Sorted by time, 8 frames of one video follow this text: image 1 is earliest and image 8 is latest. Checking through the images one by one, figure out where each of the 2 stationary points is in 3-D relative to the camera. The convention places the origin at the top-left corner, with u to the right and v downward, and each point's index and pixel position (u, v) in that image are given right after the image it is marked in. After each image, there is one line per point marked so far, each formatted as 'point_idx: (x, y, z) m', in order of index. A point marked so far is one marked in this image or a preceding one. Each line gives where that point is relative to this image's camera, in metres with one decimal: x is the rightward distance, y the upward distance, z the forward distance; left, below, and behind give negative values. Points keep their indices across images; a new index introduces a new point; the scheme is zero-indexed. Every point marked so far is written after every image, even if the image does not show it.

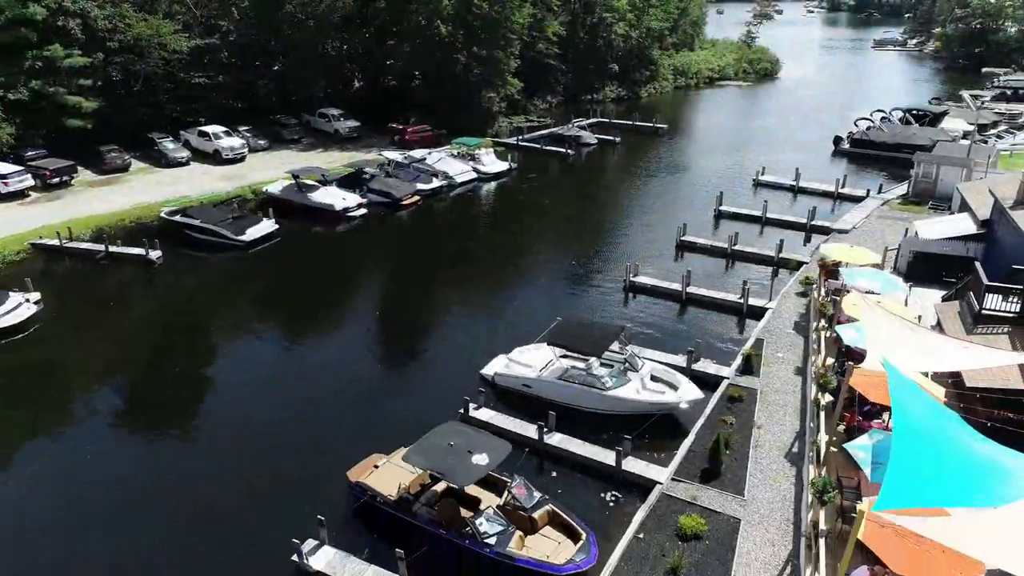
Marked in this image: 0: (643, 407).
0: (+3.5, -3.2, +18.3) m
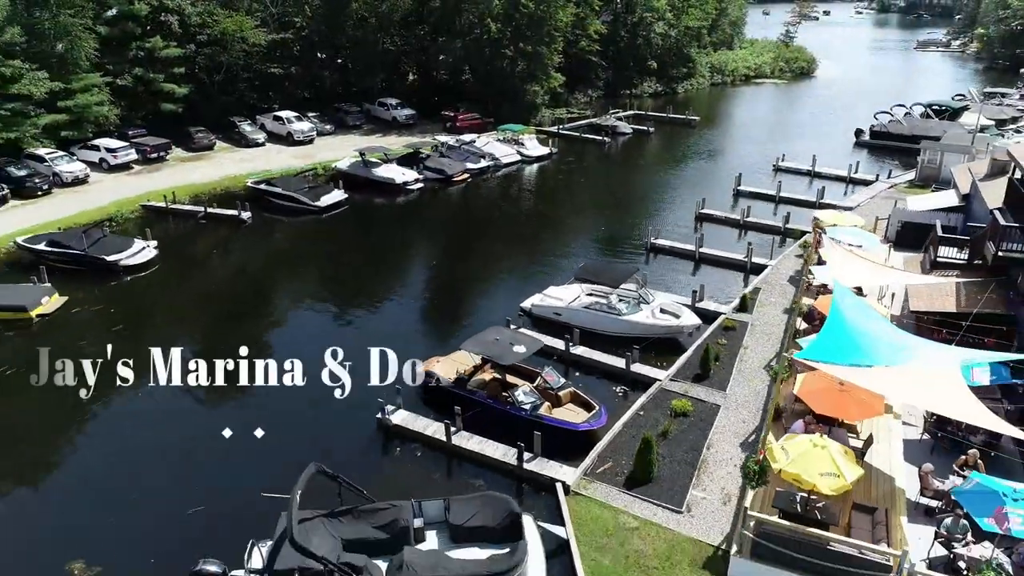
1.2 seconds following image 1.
0: (+4.5, -1.4, +22.7) m
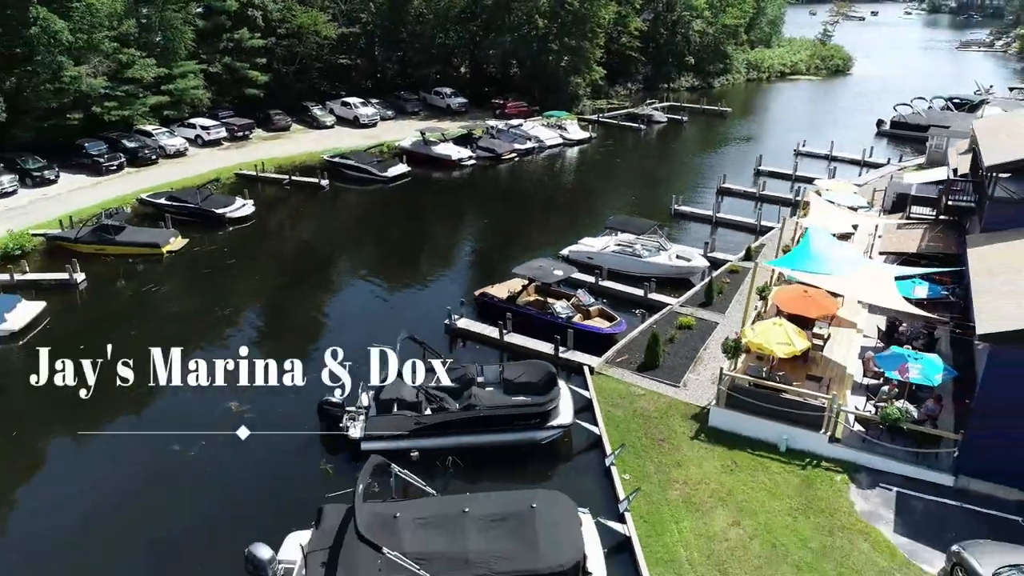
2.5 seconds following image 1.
0: (+6.0, +0.6, +27.6) m
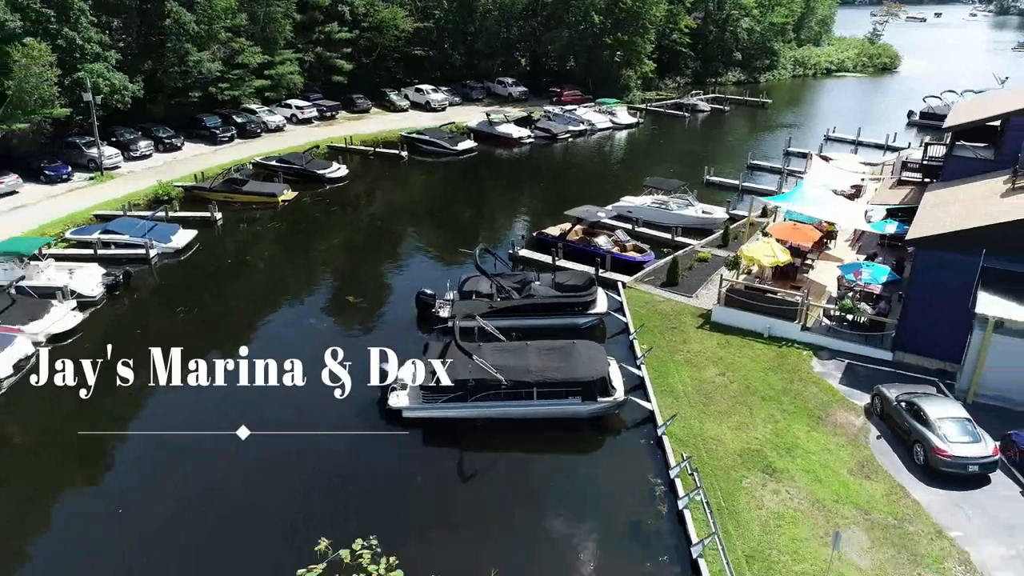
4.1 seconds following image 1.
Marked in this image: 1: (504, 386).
0: (+8.4, +3.0, +33.3) m
1: (-0.2, -2.5, +19.2) m
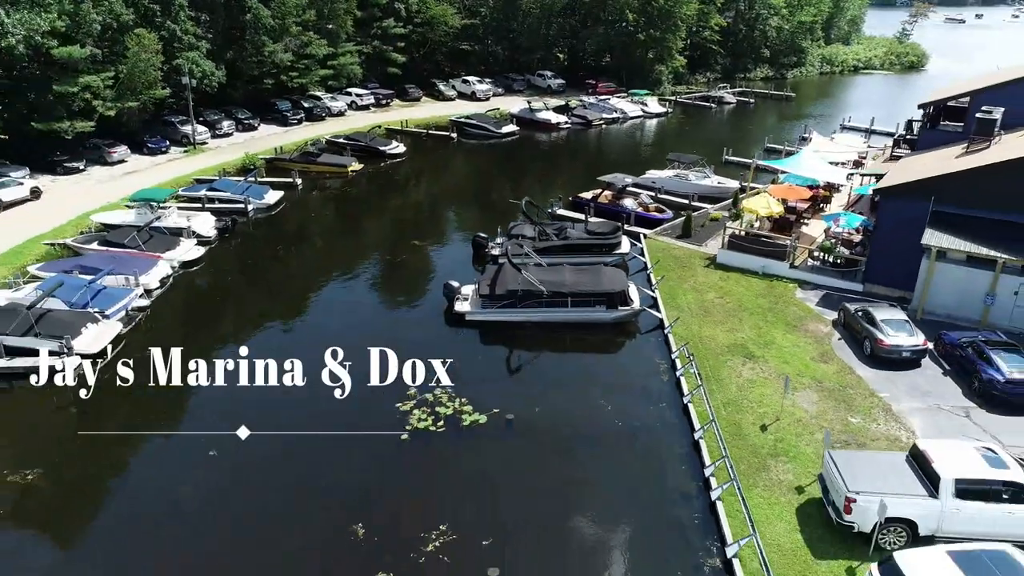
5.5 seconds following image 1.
0: (+10.5, +5.2, +38.4) m
1: (+1.1, -0.2, +24.6) m
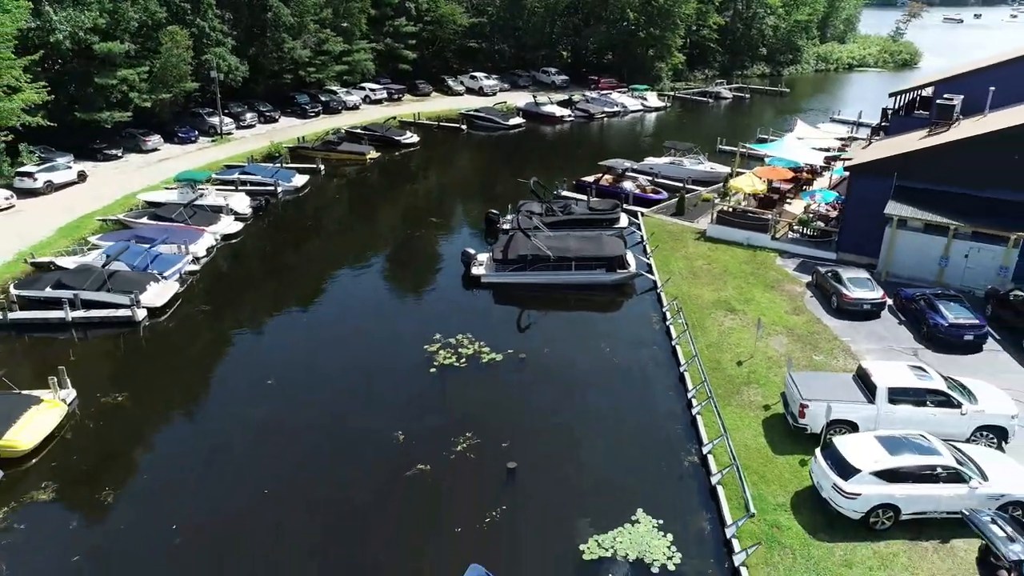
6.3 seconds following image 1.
0: (+10.9, +6.5, +41.5) m
1: (+1.5, +1.1, +27.8) m
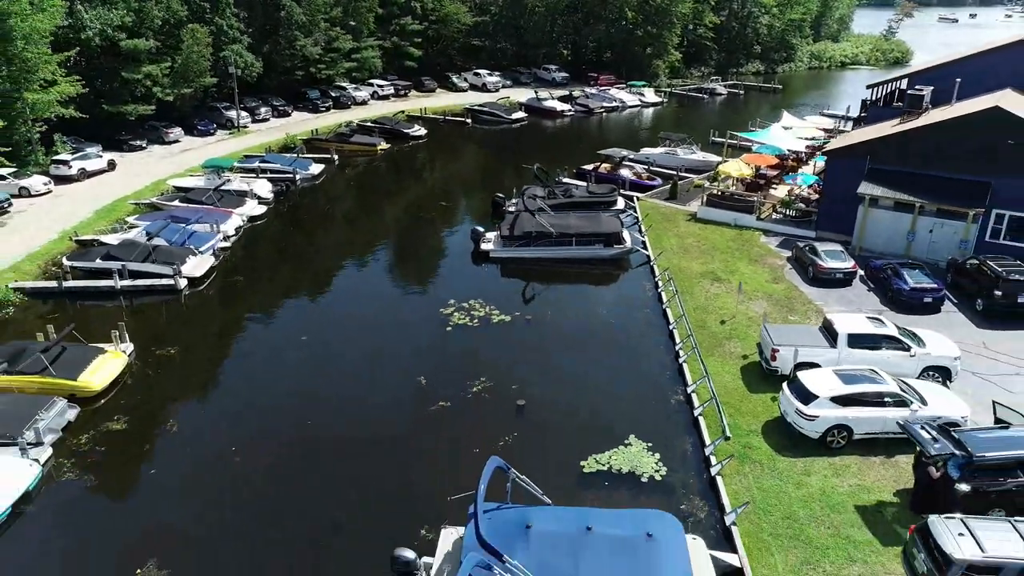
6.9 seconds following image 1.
0: (+11.2, +7.5, +44.1) m
1: (+1.8, +2.2, +30.4) m
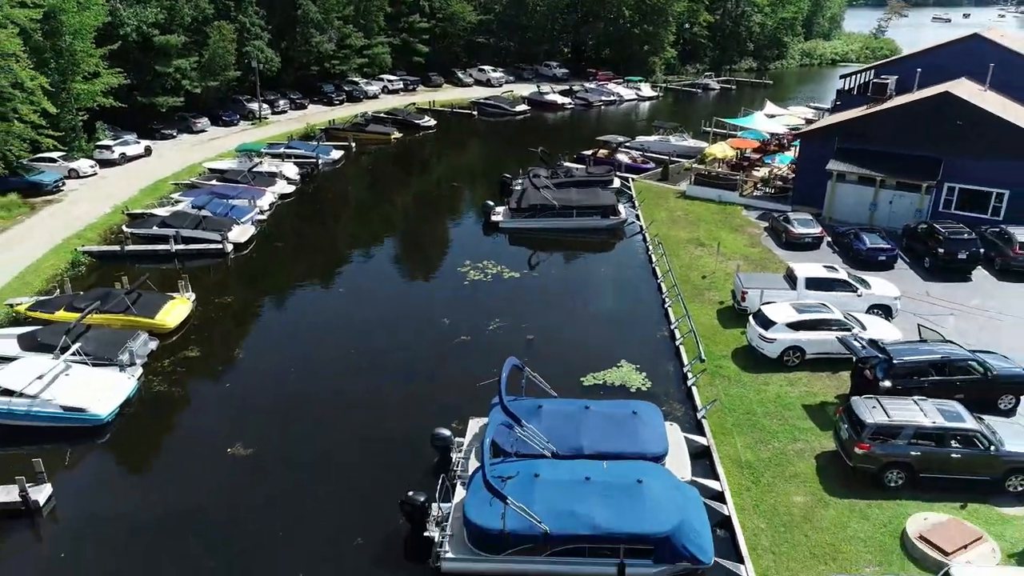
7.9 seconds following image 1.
0: (+11.5, +9.1, +47.9) m
1: (+2.1, +3.8, +34.2) m
